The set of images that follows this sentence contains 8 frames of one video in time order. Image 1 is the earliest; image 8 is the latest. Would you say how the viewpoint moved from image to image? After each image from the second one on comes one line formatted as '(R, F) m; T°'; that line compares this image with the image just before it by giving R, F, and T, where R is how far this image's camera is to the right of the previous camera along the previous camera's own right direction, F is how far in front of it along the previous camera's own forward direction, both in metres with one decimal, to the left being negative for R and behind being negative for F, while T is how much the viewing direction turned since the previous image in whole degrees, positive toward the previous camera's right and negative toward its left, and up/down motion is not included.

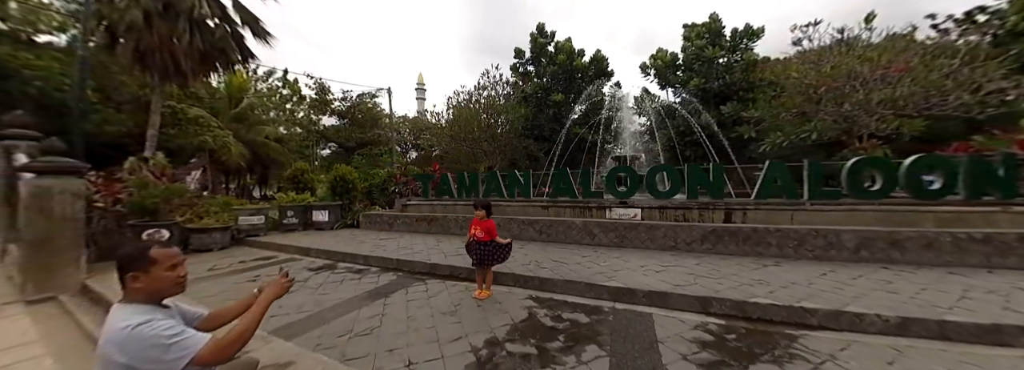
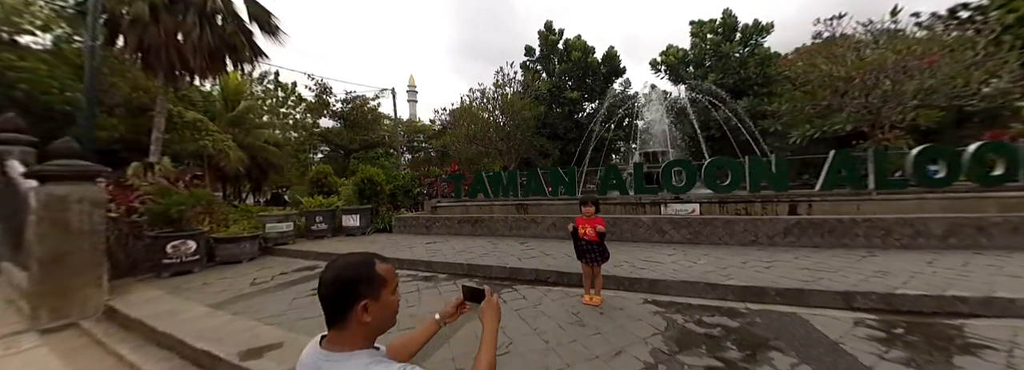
(-1.4, +0.4) m; +2°
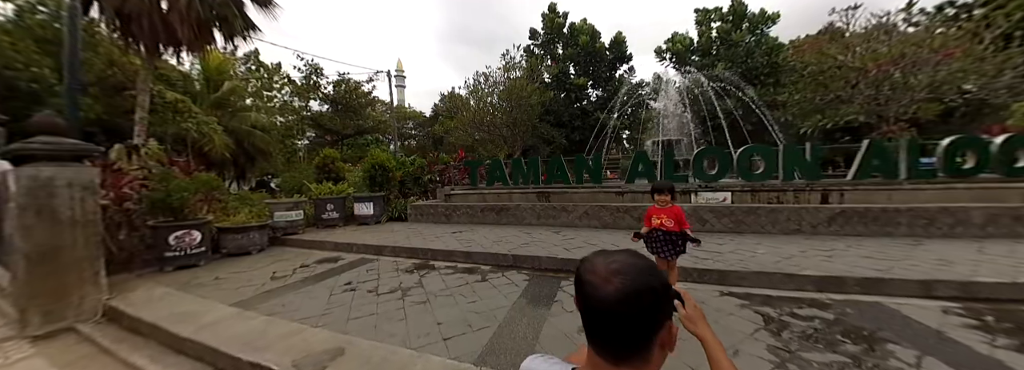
(-0.9, +0.3) m; +3°
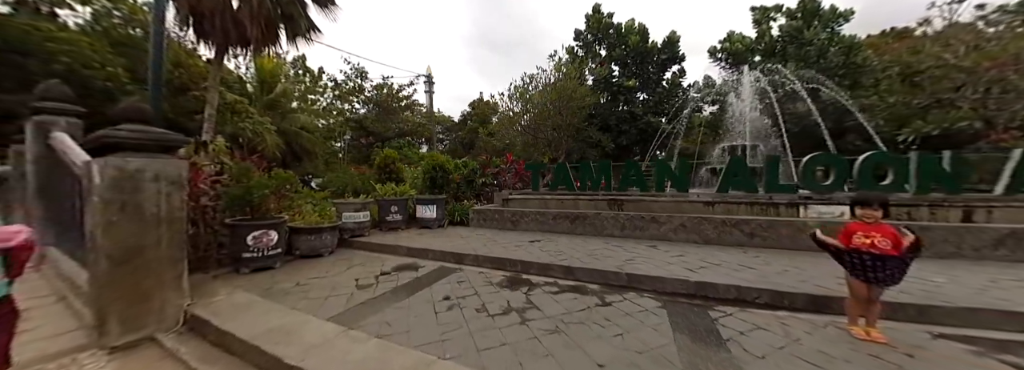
(-1.2, +0.5) m; -4°
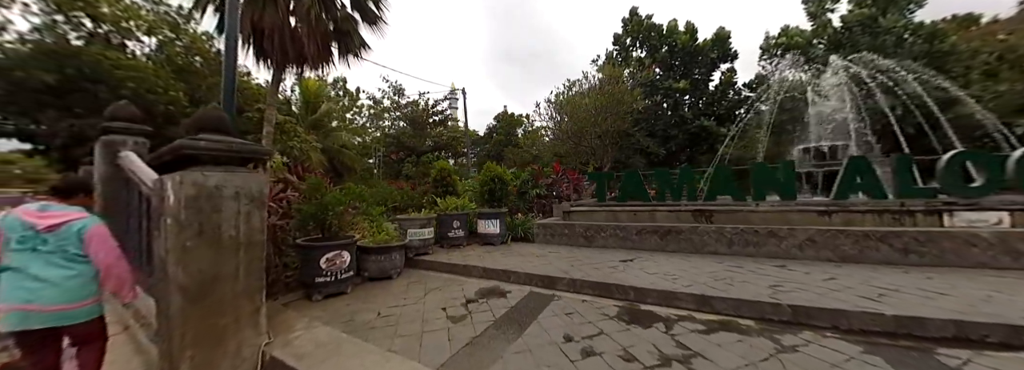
(-1.0, +0.5) m; -4°
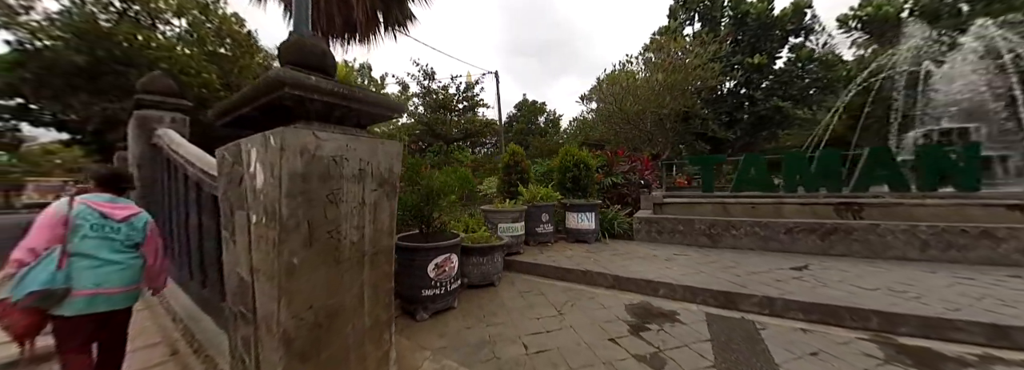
(-1.4, +0.9) m; -2°
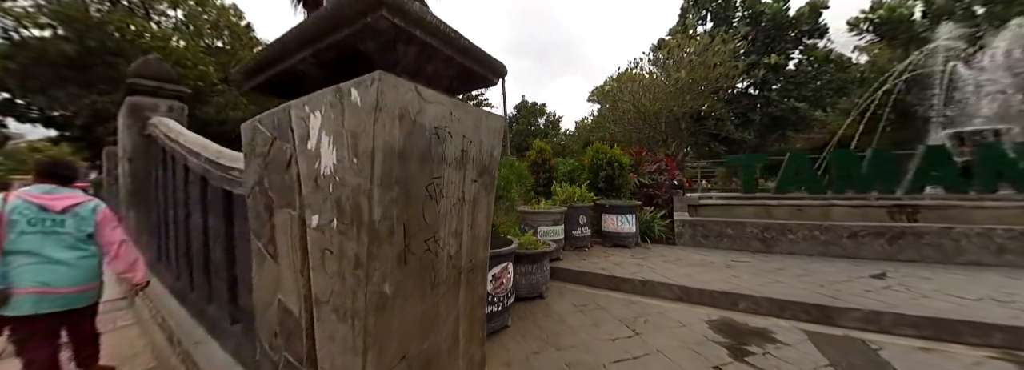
(-0.6, +0.4) m; +1°
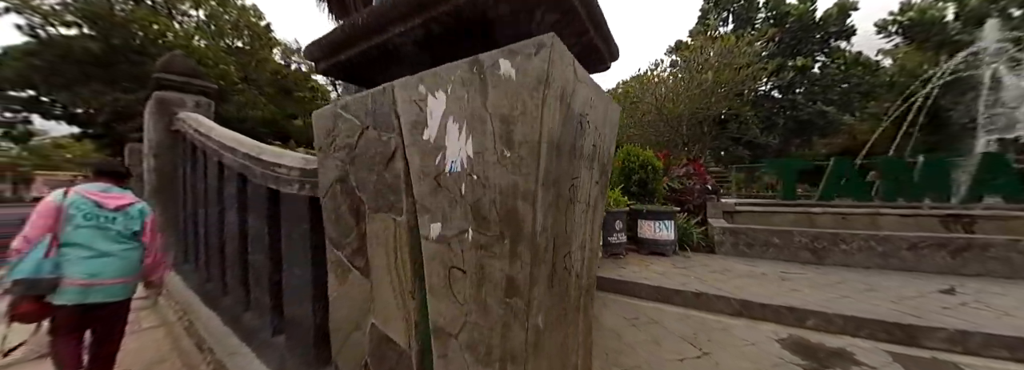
(-0.4, +0.2) m; -1°
